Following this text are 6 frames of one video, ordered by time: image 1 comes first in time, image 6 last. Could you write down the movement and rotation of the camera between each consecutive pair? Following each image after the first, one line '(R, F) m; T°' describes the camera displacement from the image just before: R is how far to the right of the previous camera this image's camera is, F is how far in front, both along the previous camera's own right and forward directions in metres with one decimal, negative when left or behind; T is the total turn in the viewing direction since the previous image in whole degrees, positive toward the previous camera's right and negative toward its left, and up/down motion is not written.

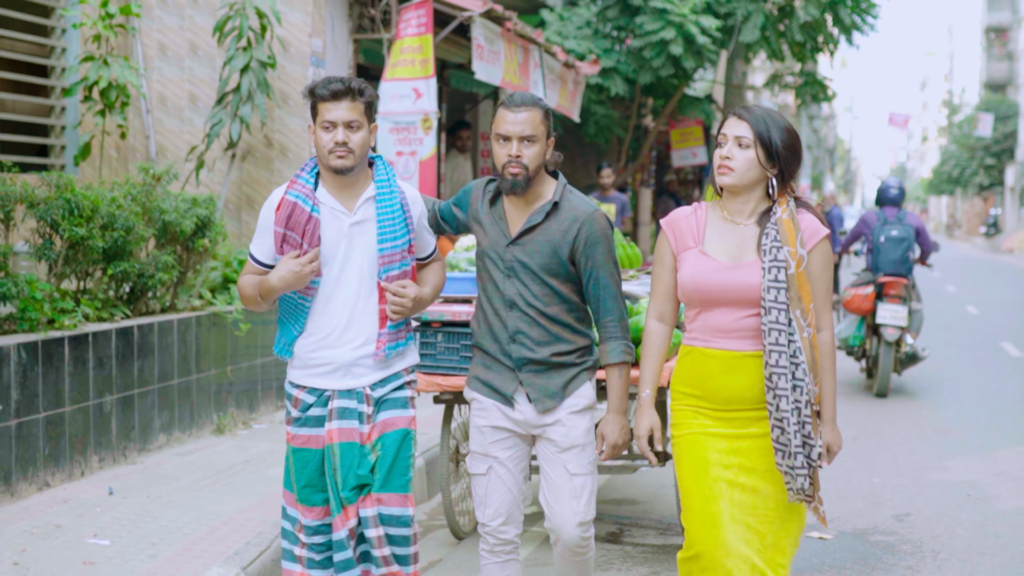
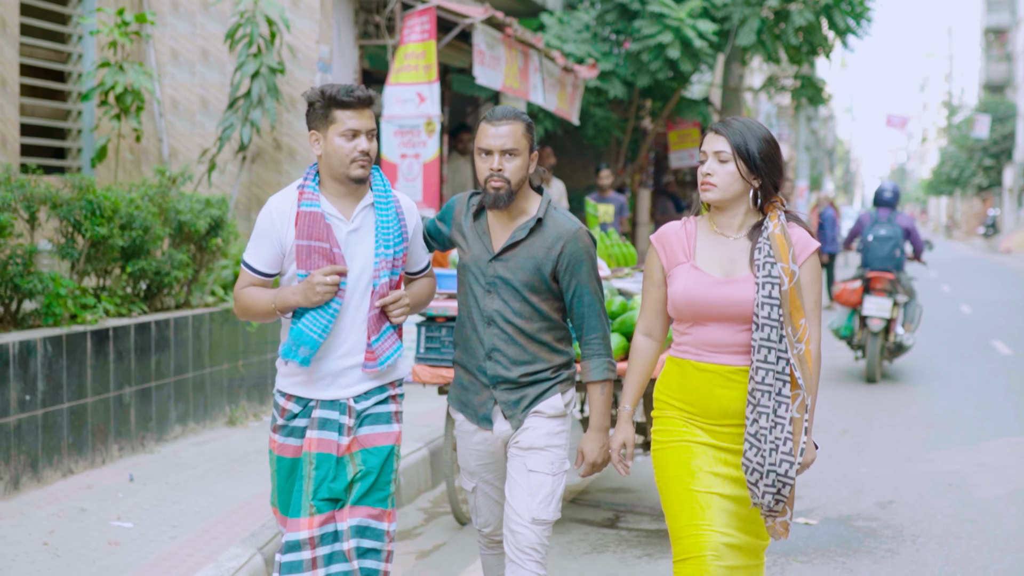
(0.0, -0.2) m; 0°
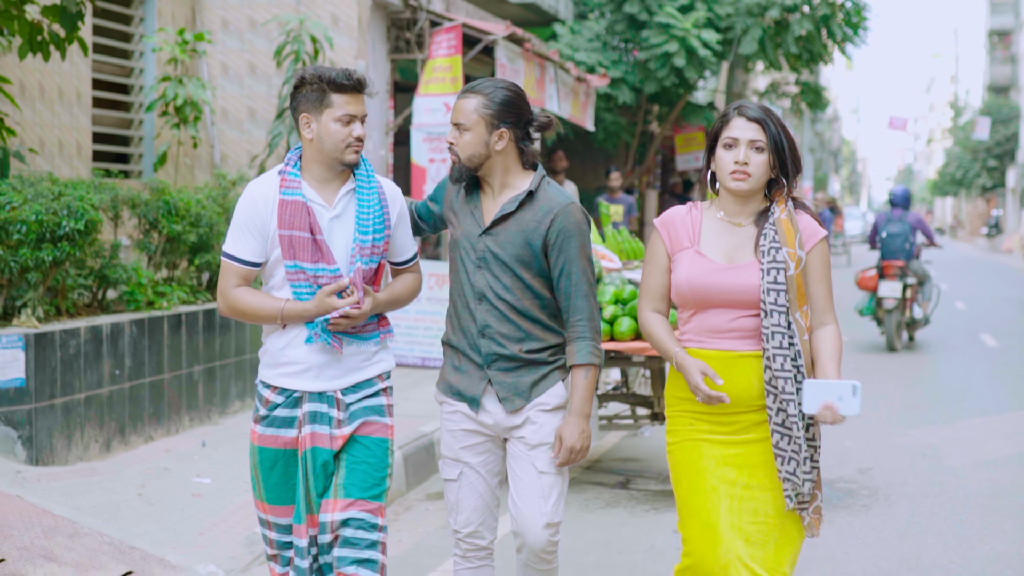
(-0.1, -0.7) m; 0°
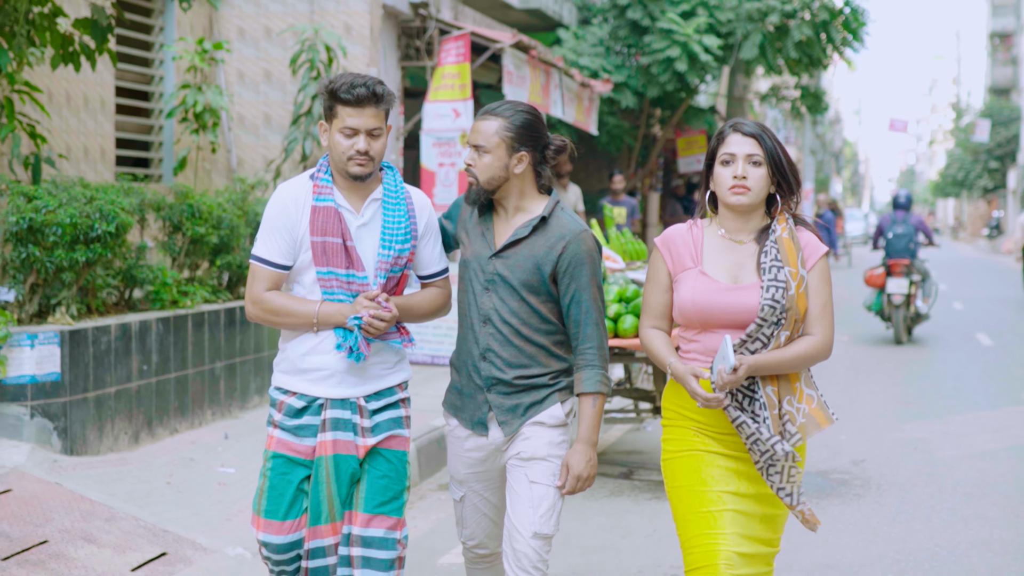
(0.0, -0.3) m; 0°
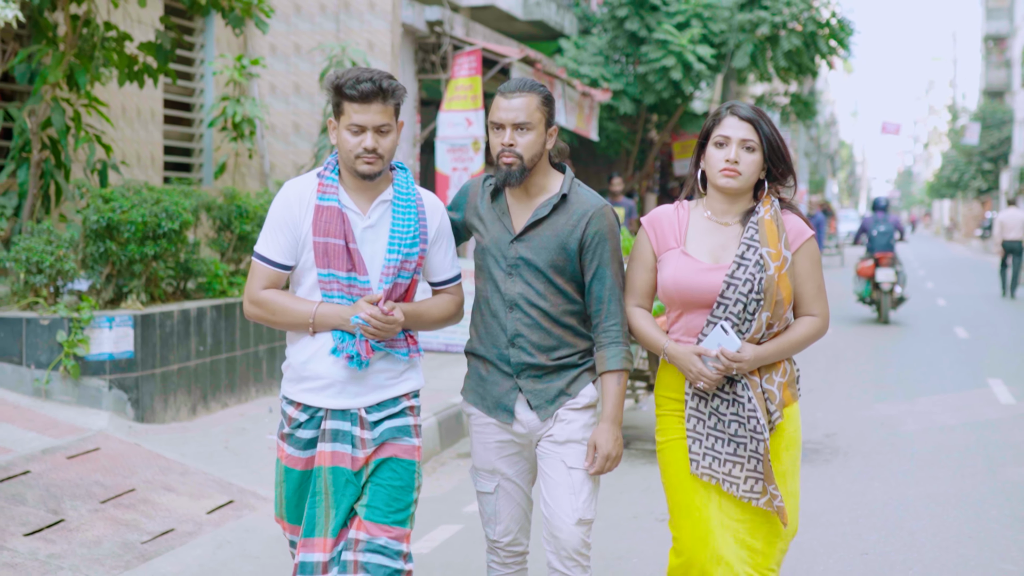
(-0.1, -0.8) m; 0°
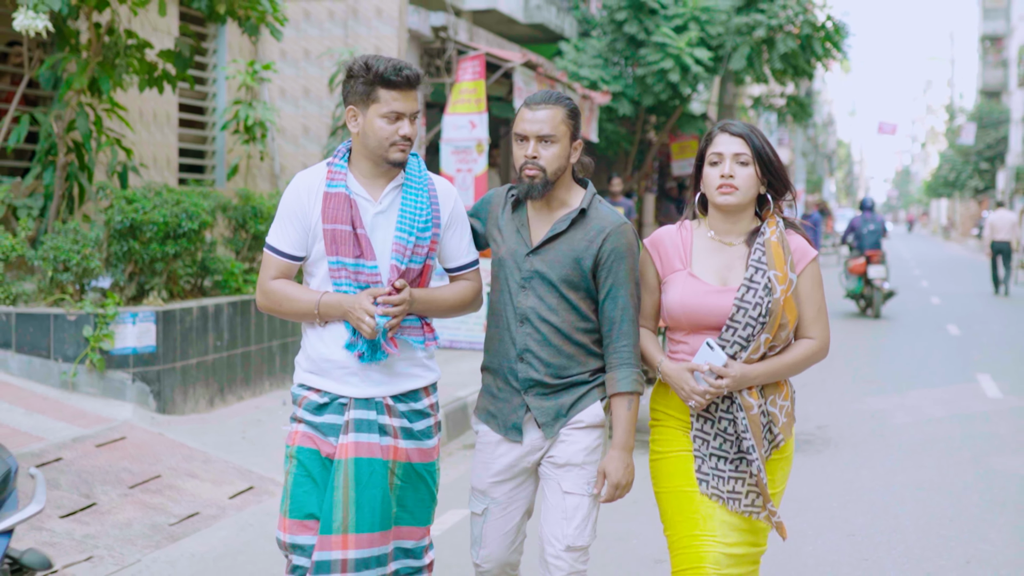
(0.0, -0.3) m; 0°
